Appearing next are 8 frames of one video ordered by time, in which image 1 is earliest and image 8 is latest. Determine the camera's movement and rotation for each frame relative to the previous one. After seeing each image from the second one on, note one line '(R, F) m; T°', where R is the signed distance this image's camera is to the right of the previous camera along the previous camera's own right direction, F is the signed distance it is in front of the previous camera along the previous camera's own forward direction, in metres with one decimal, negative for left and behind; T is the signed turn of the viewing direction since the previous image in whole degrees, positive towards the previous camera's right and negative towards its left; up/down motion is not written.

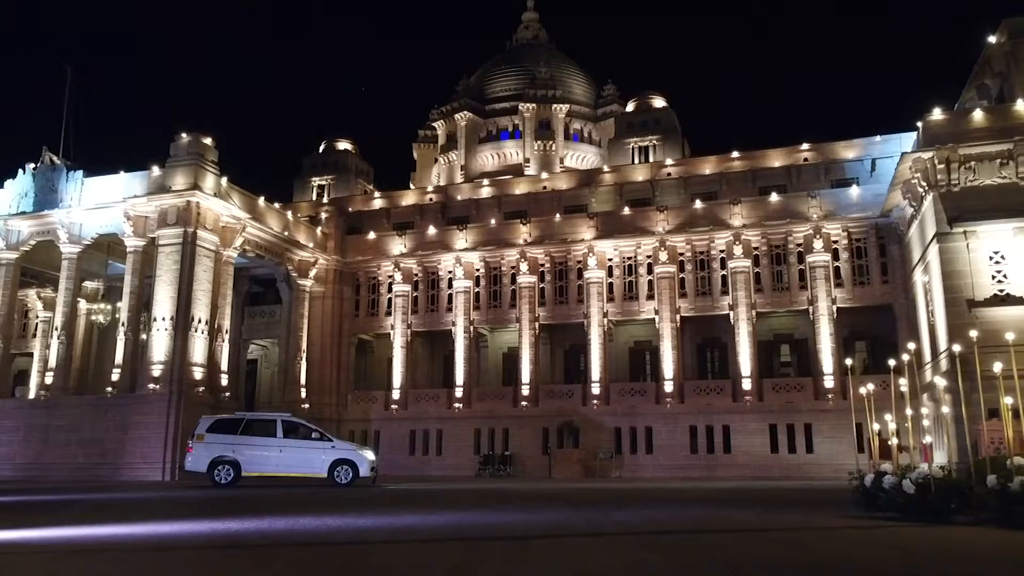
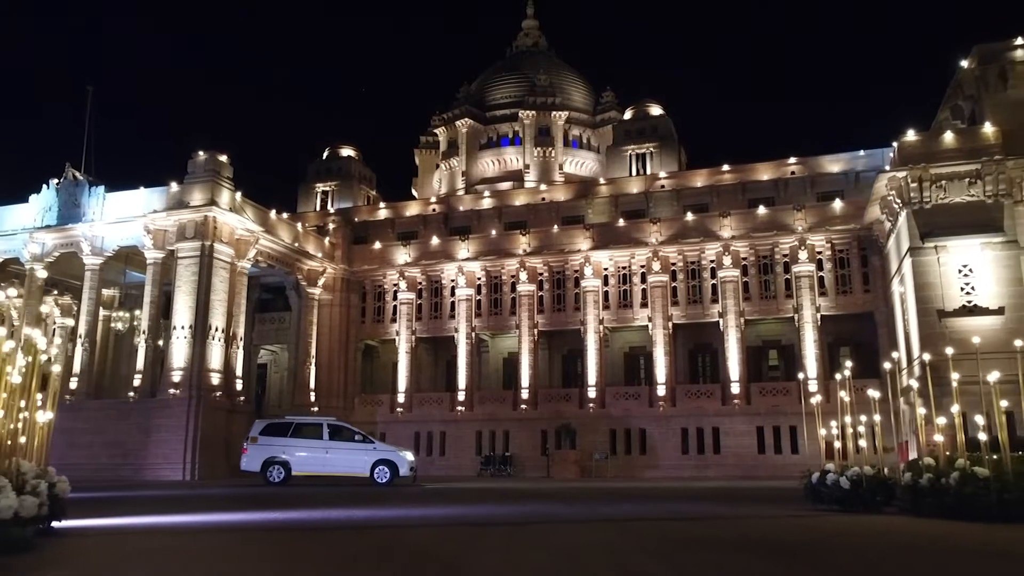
(0.0, -1.5) m; 0°
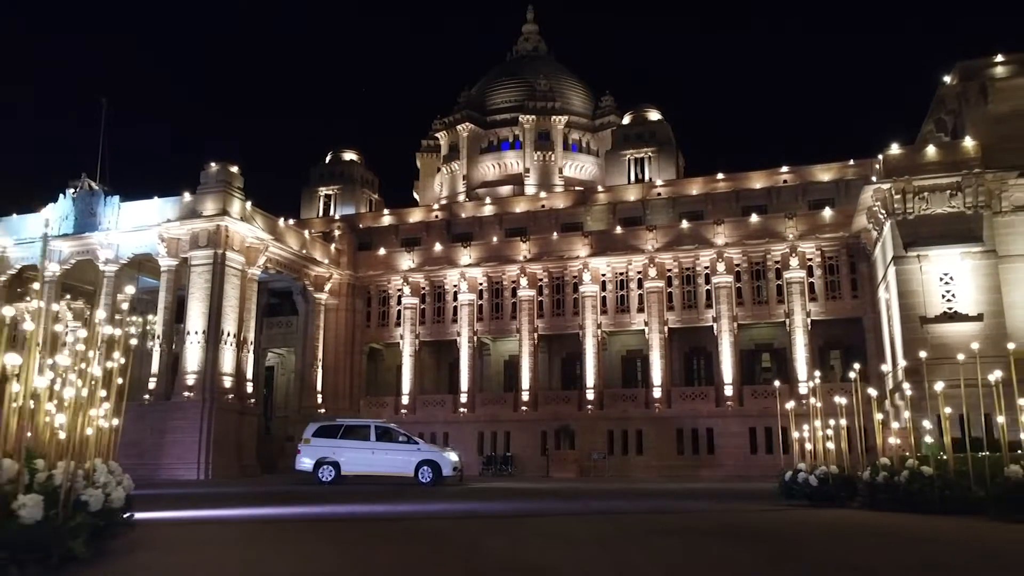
(0.0, -1.1) m; 0°
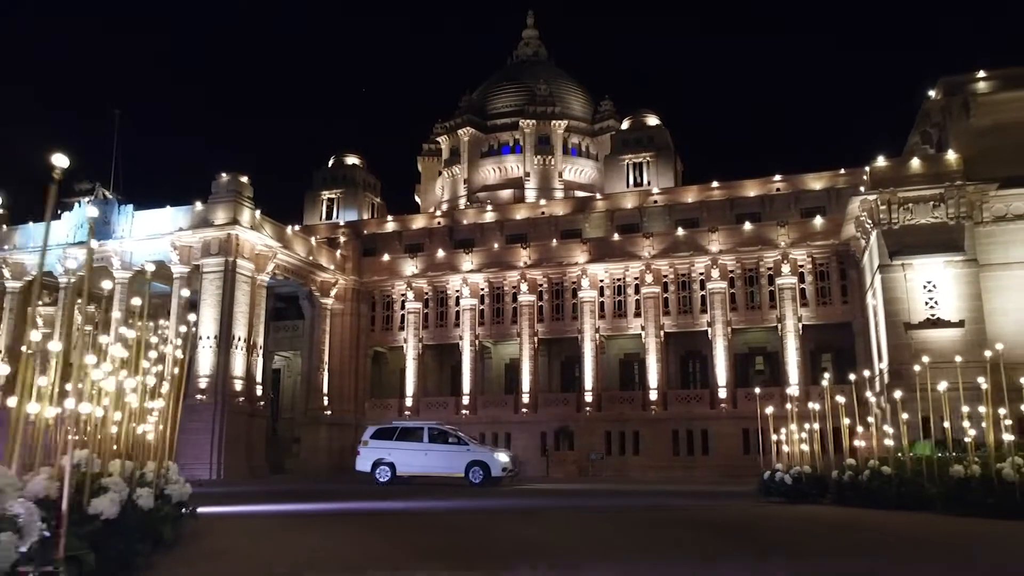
(0.0, -1.1) m; 0°
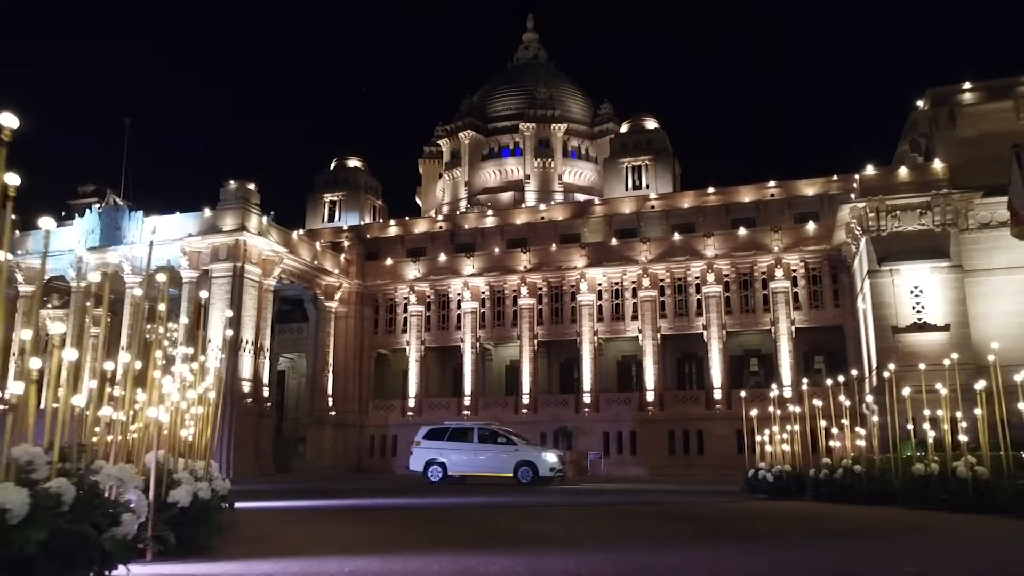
(0.0, -0.9) m; 0°
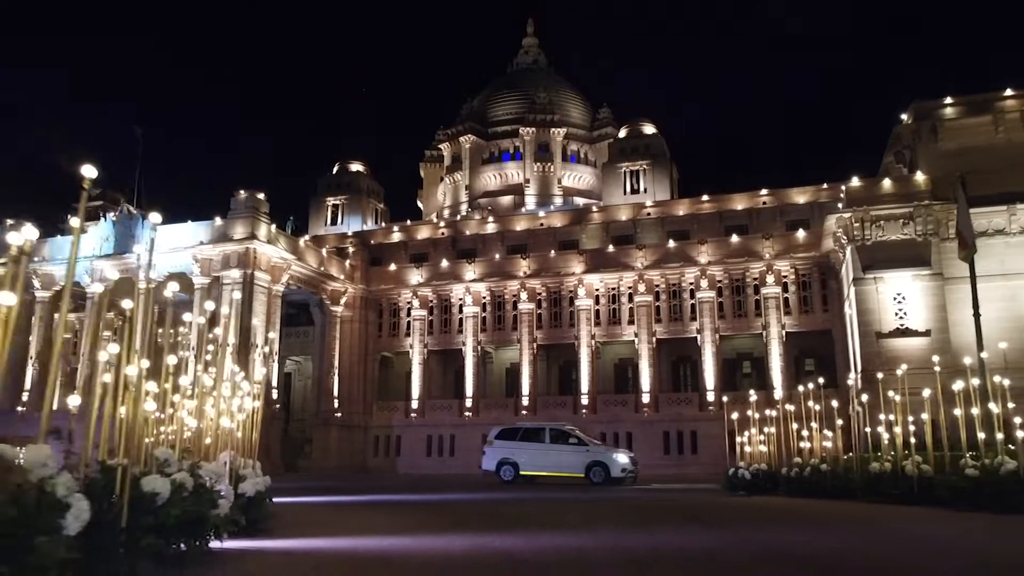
(0.0, -1.2) m; 0°
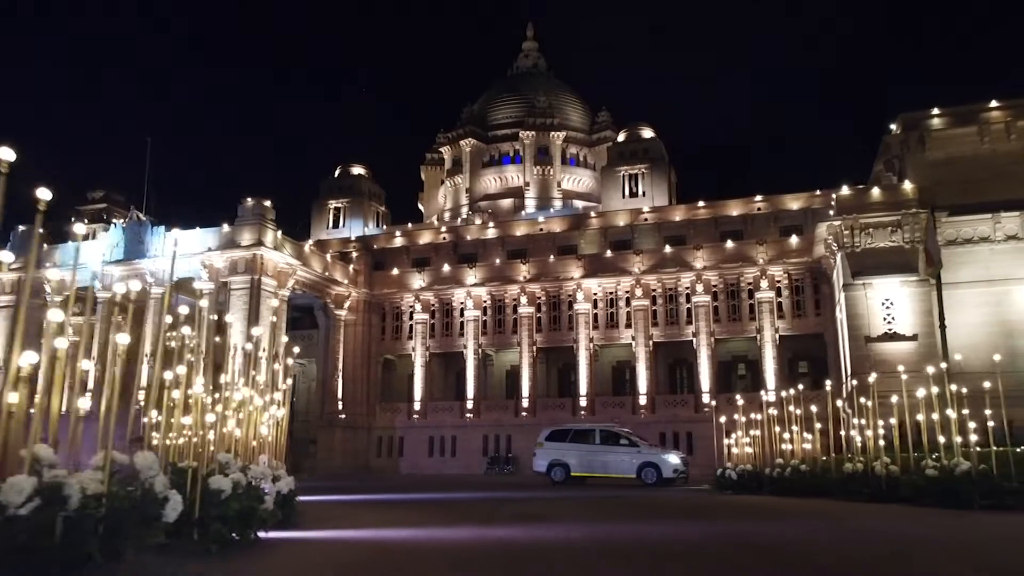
(0.0, -0.9) m; 0°
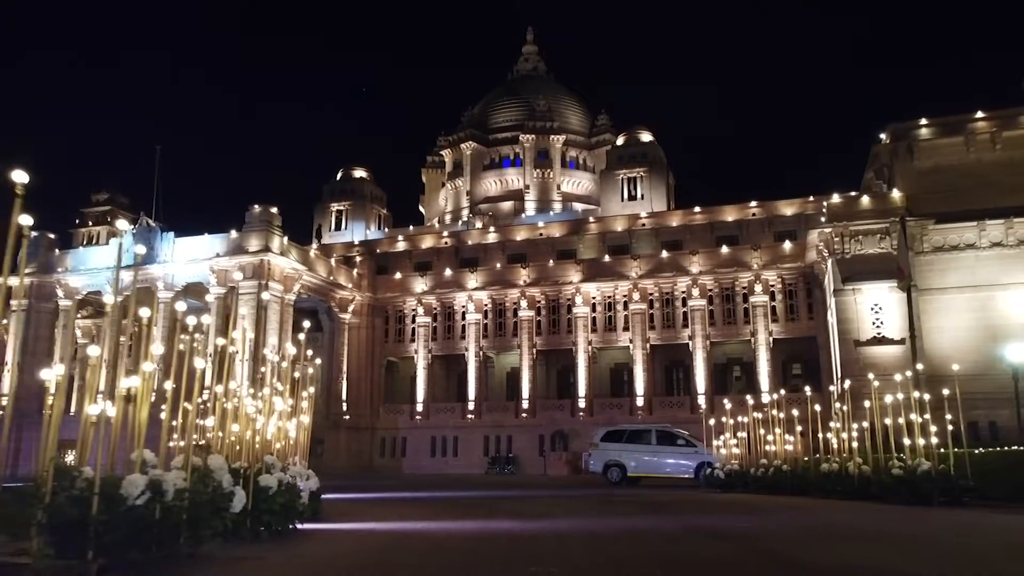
(0.0, -0.9) m; 0°
